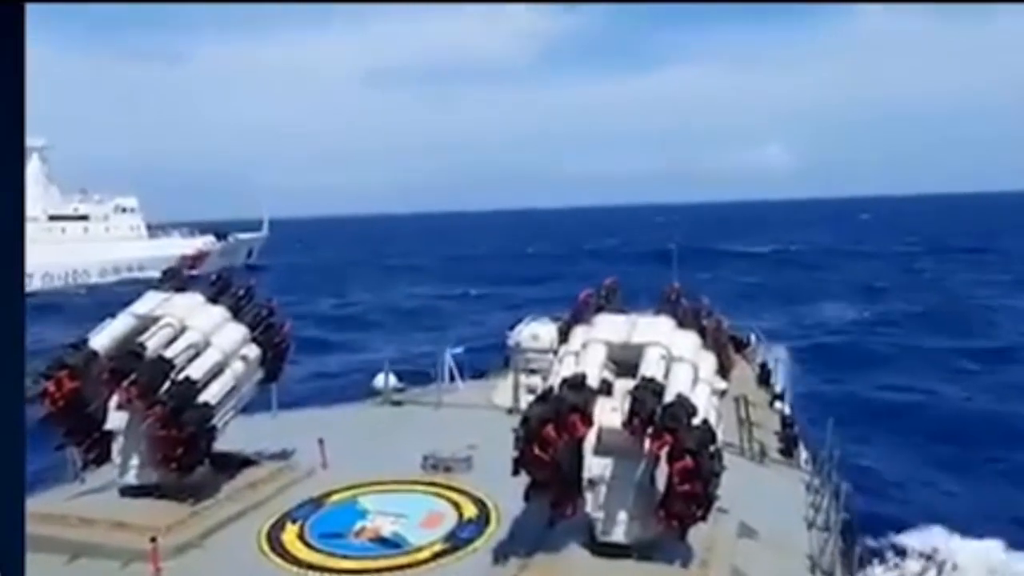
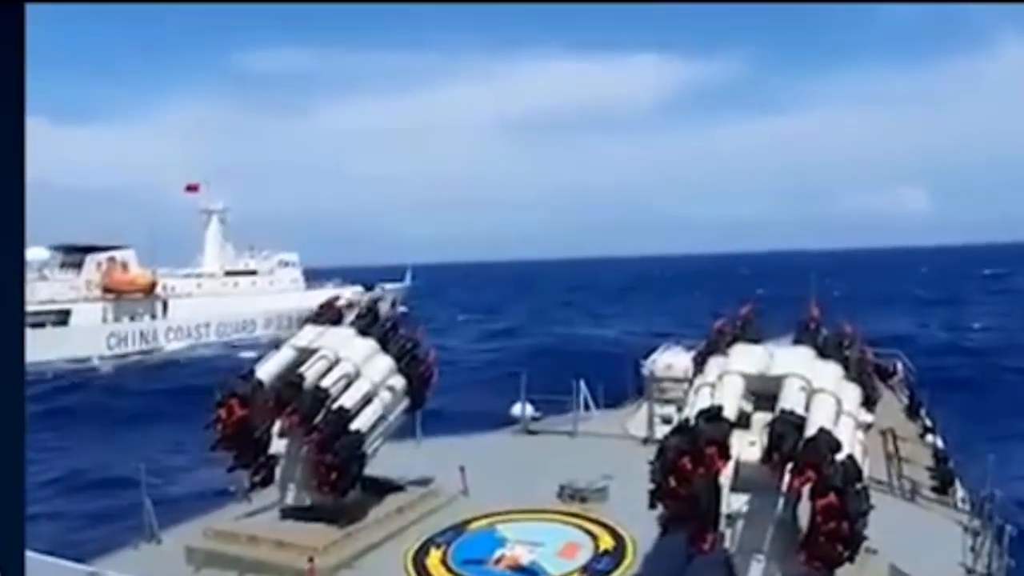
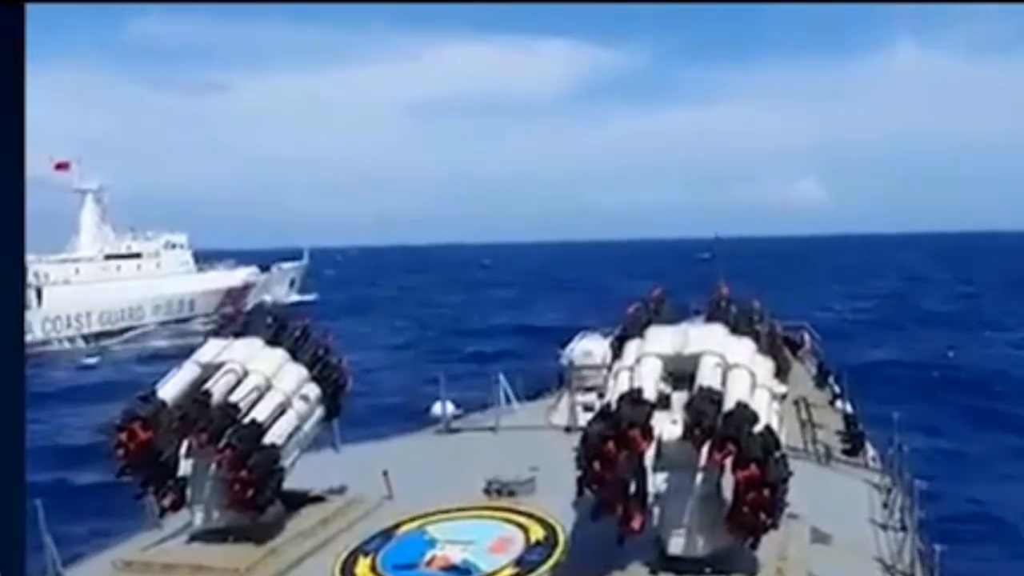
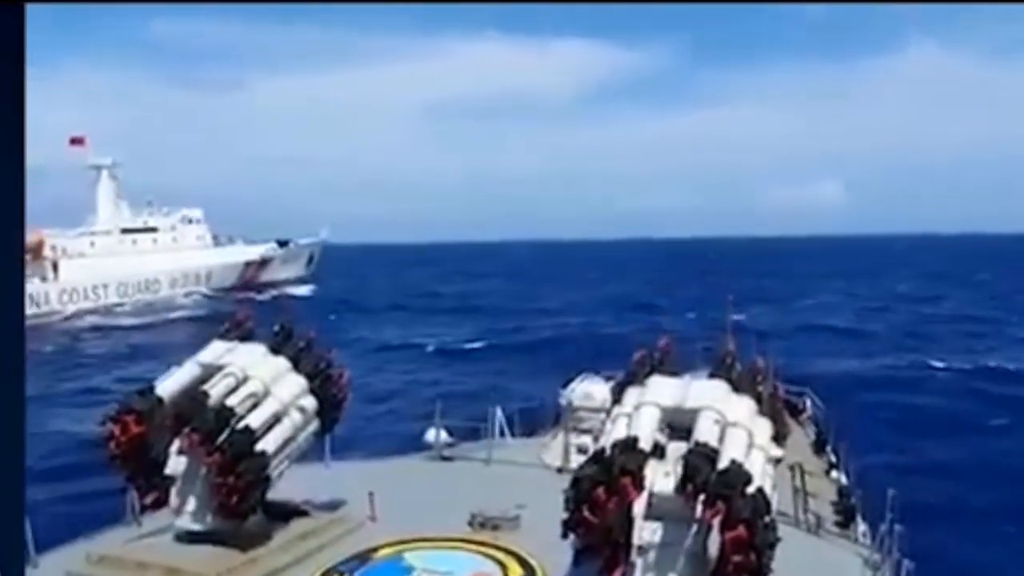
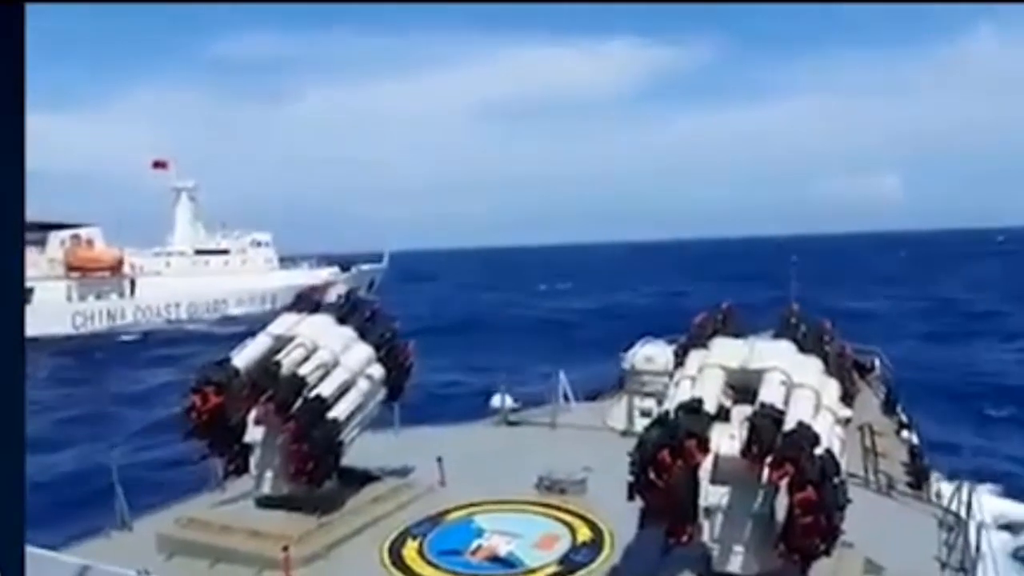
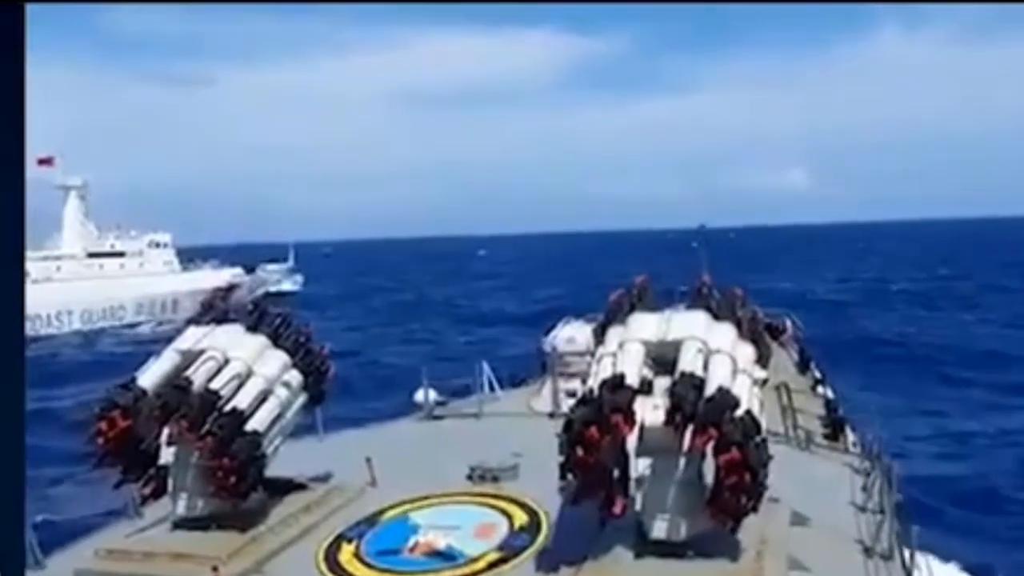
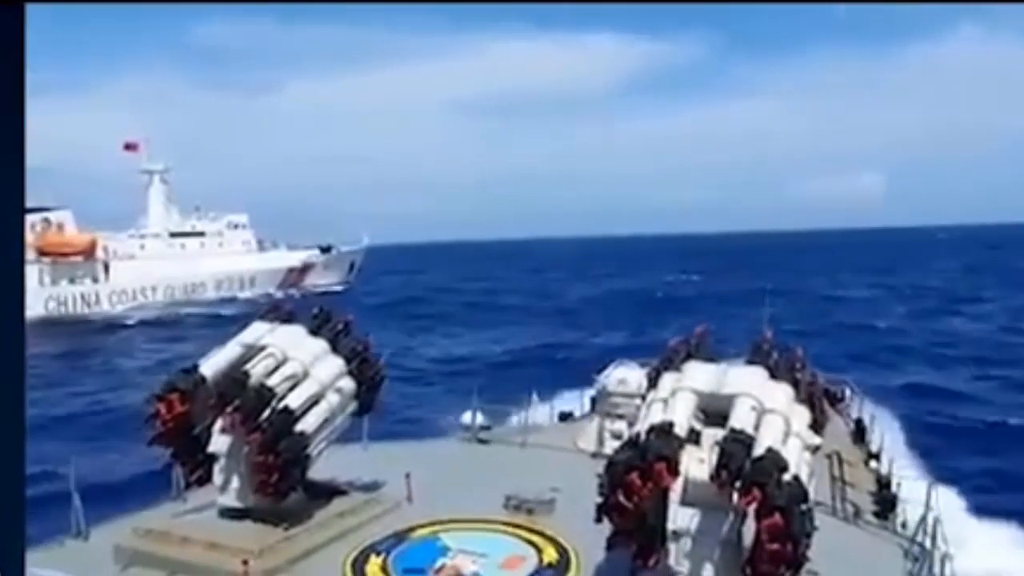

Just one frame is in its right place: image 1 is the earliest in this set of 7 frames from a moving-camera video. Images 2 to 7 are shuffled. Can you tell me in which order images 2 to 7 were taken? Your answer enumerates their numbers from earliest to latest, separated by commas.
6, 3, 4, 7, 5, 2
